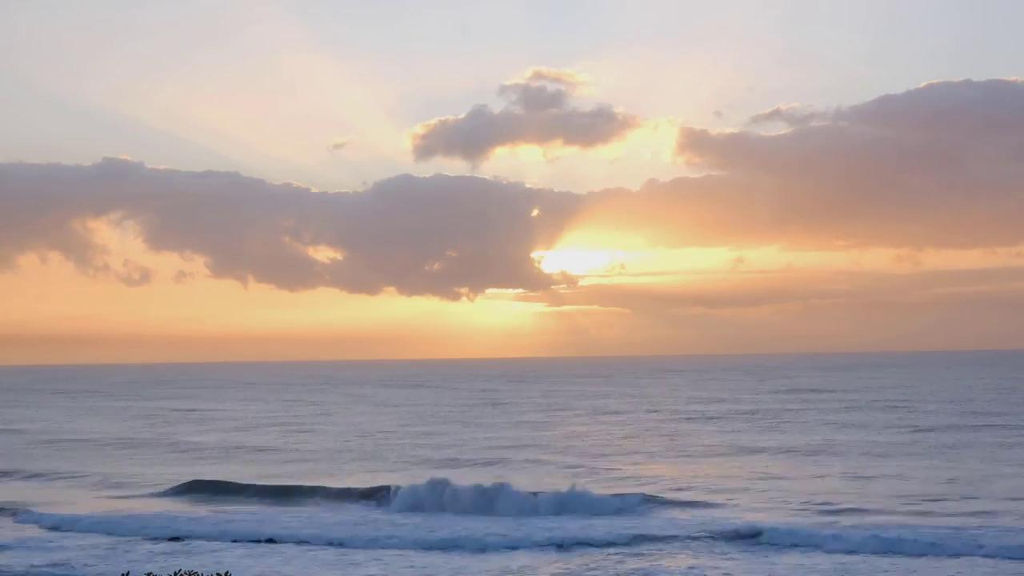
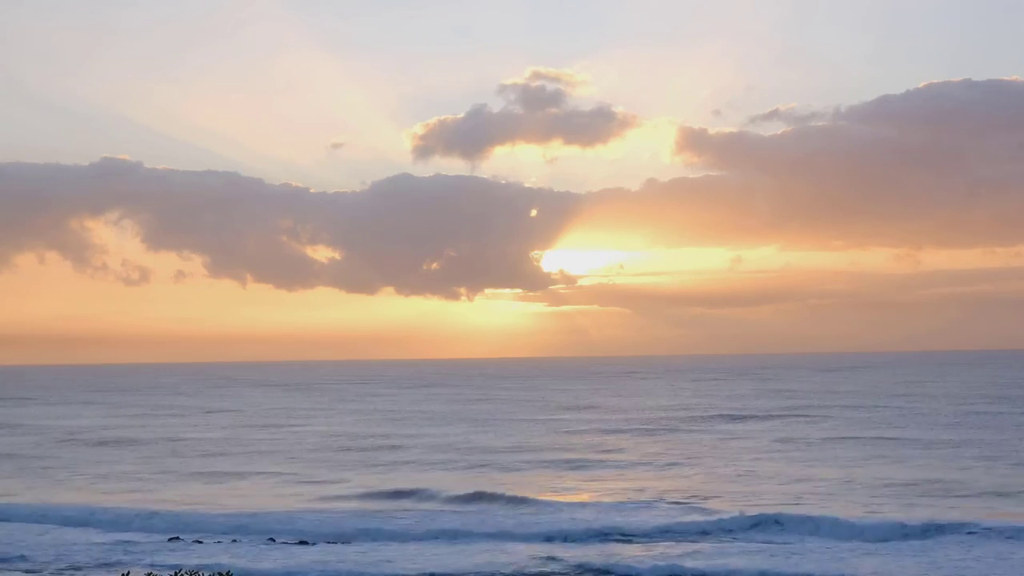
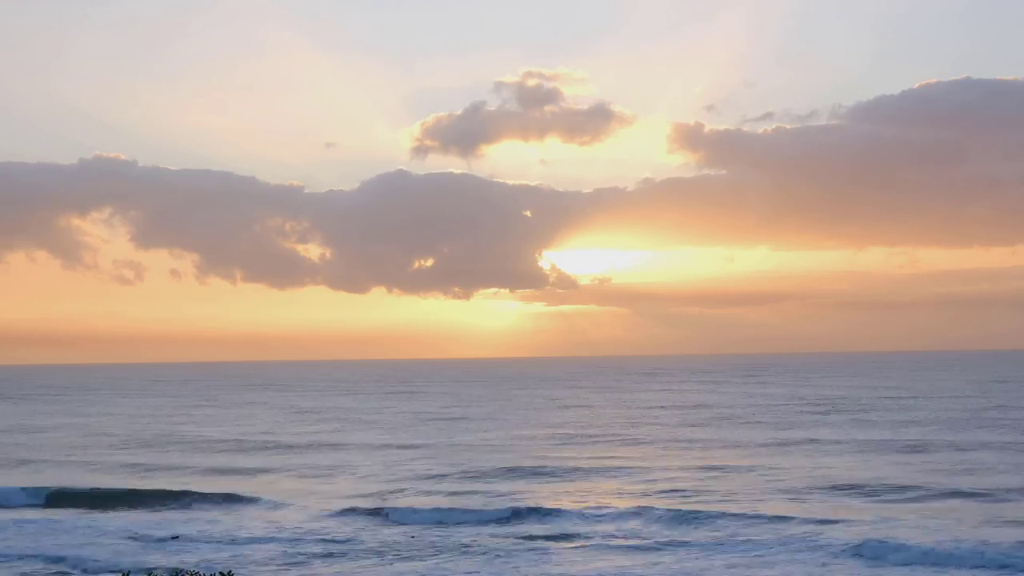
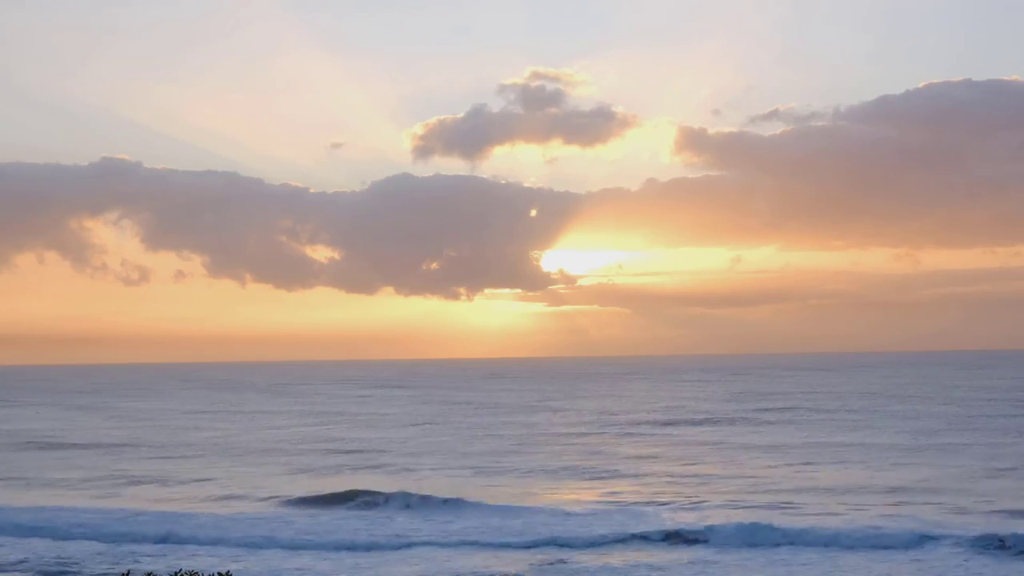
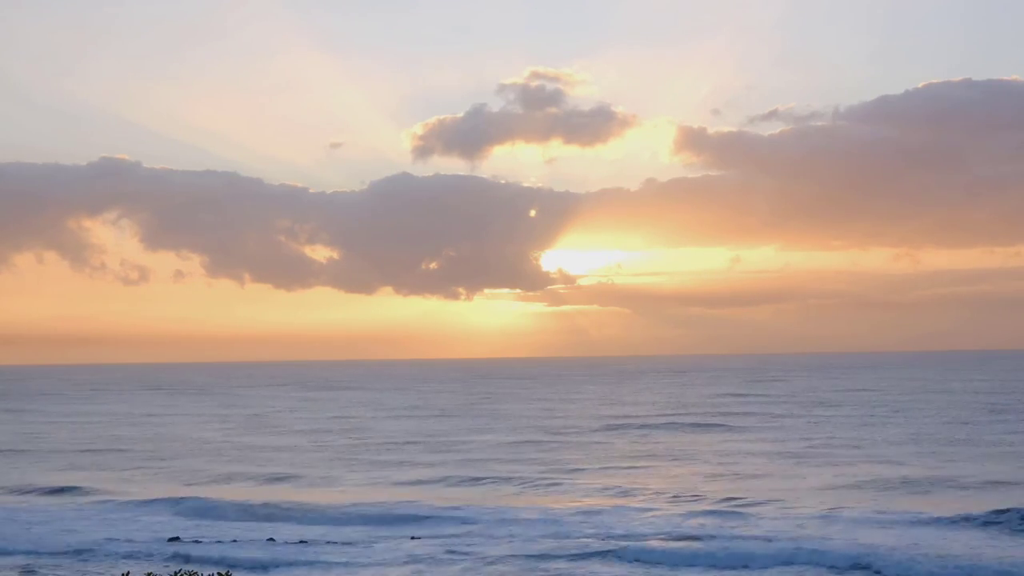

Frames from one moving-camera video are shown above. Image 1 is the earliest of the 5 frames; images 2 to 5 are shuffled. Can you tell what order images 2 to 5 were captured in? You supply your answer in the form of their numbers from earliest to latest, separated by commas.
2, 4, 5, 3
